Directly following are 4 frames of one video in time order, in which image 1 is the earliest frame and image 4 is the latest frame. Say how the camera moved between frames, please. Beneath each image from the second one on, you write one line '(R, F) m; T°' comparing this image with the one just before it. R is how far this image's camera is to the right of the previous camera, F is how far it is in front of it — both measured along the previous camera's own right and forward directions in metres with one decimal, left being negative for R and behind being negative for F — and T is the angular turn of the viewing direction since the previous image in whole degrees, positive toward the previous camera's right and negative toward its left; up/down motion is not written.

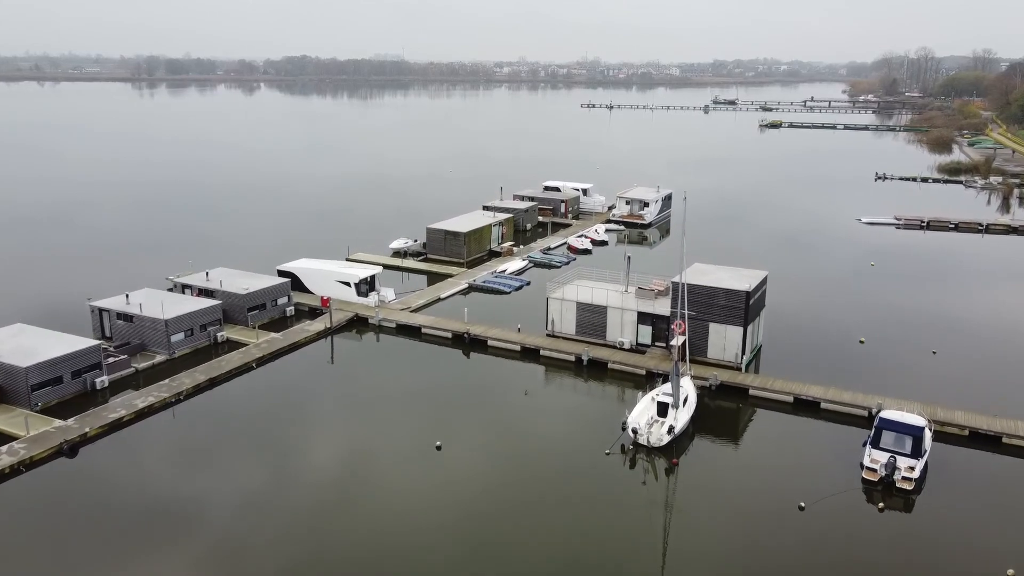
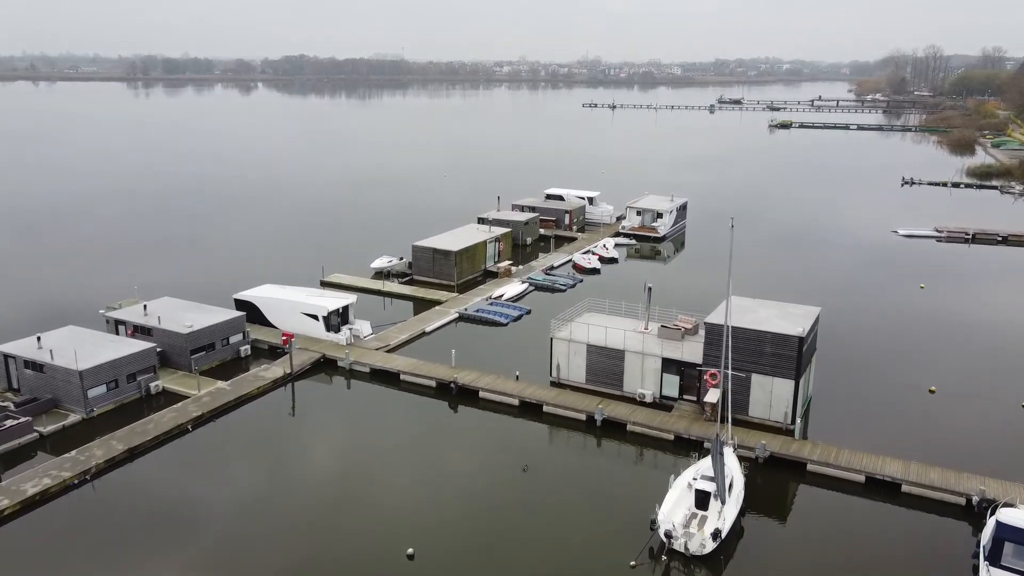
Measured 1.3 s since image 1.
(+0.1, +4.3) m; 0°
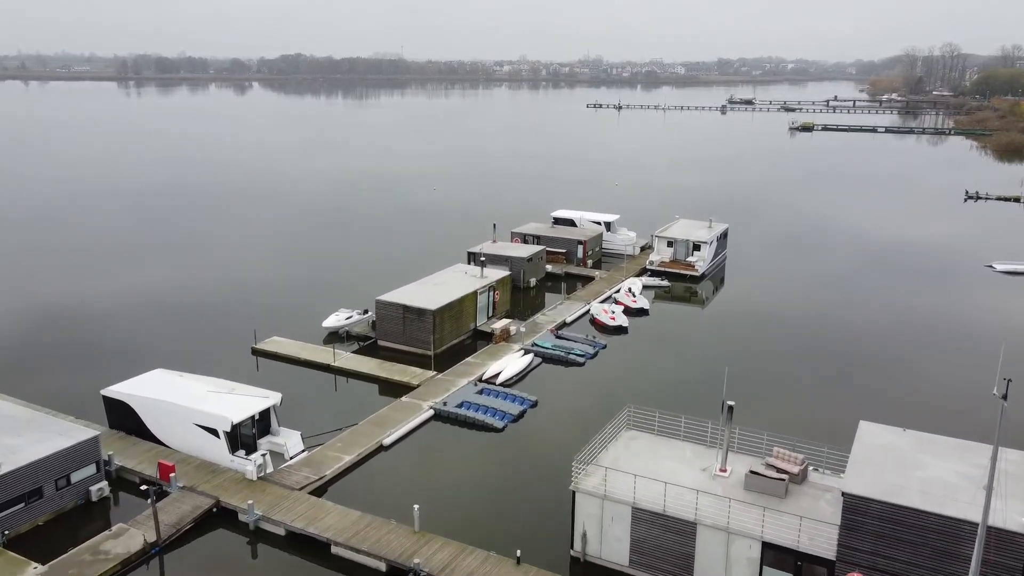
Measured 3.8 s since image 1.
(+0.1, +7.9) m; 0°
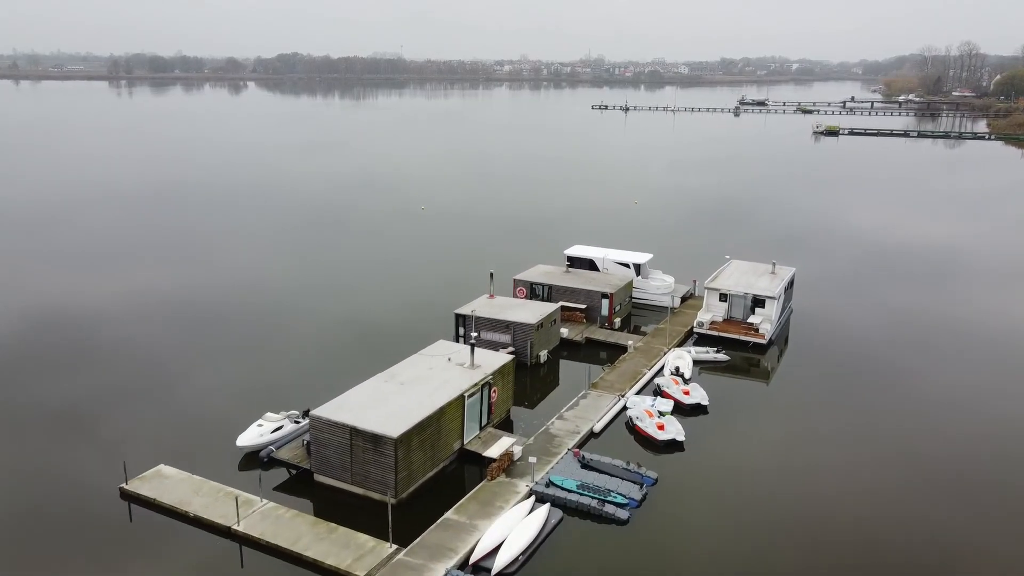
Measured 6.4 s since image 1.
(-0.1, +7.6) m; 0°
